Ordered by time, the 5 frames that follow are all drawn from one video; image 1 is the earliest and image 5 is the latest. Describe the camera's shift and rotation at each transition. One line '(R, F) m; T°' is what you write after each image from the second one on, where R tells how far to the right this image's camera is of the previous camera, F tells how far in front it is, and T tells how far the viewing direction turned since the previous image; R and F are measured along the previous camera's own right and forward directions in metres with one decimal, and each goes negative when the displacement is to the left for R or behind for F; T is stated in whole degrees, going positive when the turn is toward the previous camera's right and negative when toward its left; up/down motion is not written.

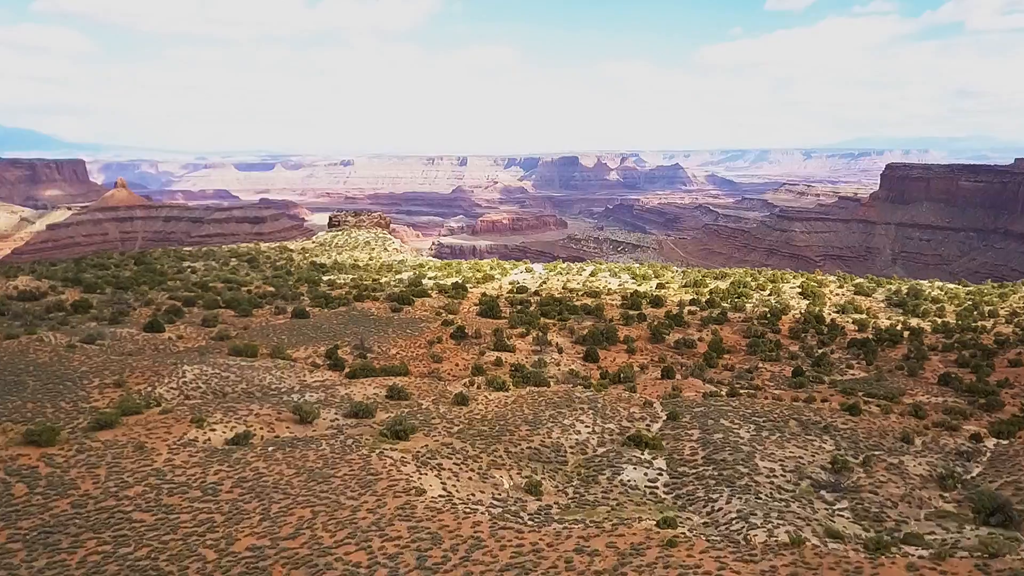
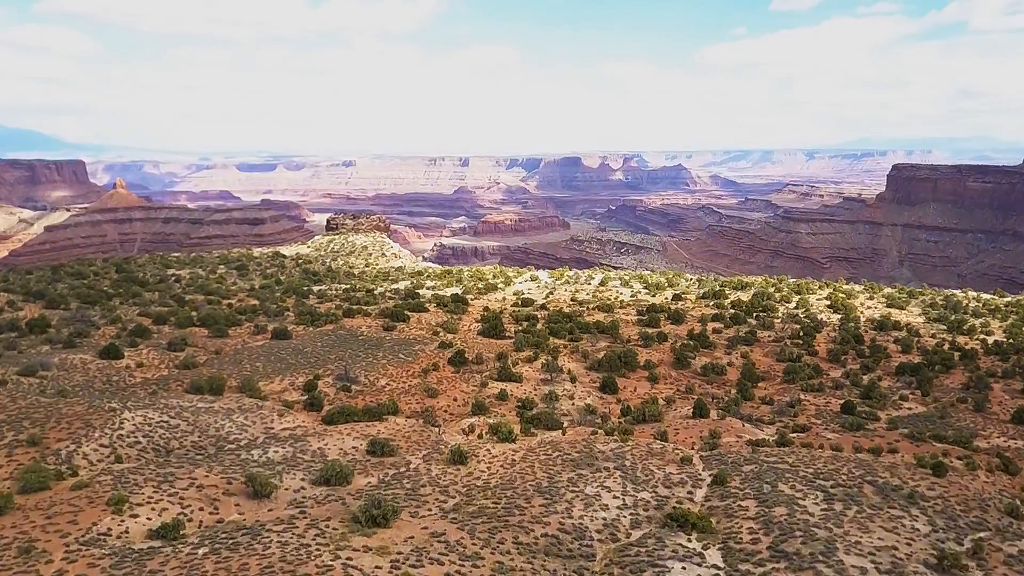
(-0.1, +2.4) m; 0°
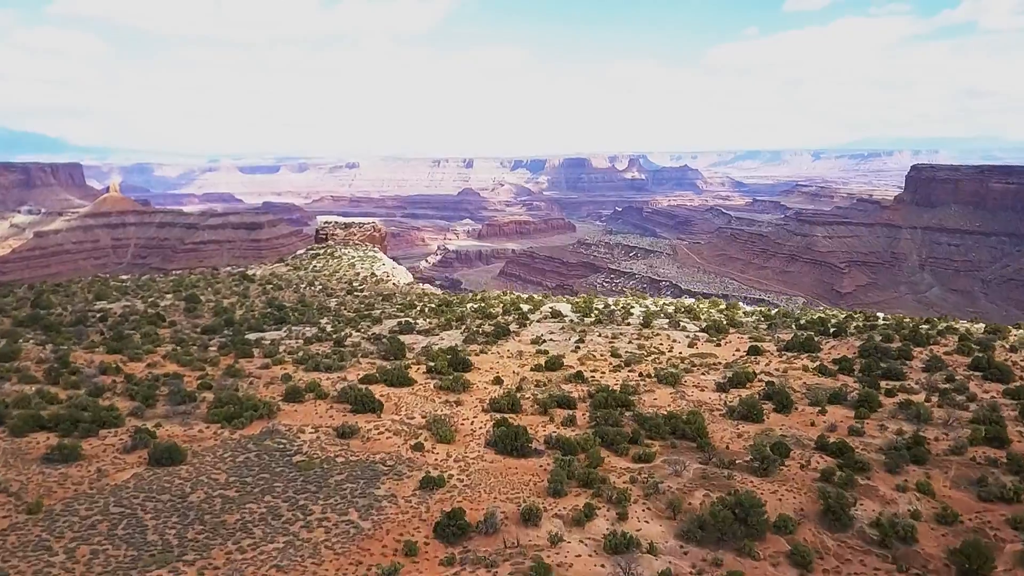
(-0.3, +8.1) m; 0°
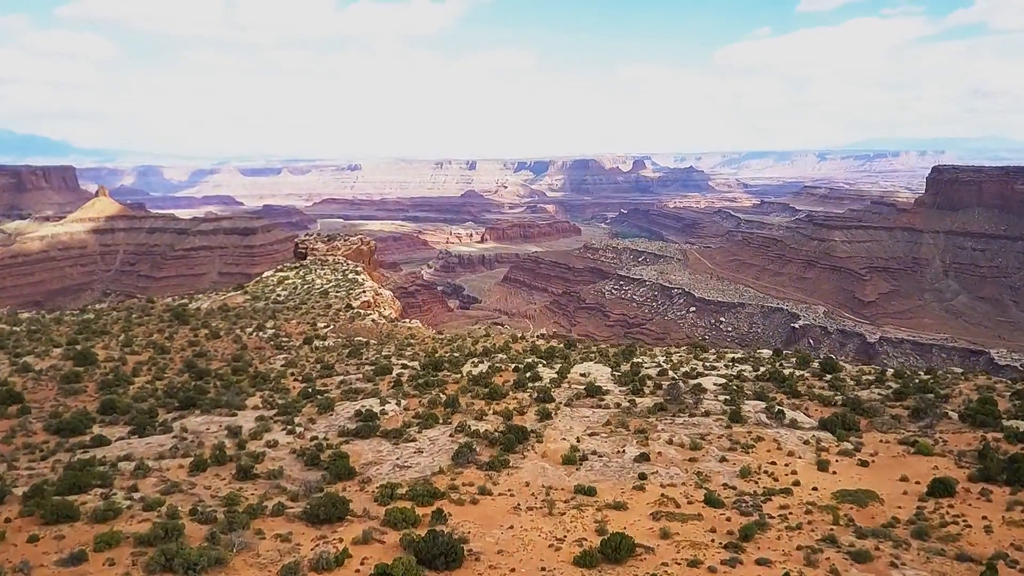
(-0.2, +9.4) m; 0°
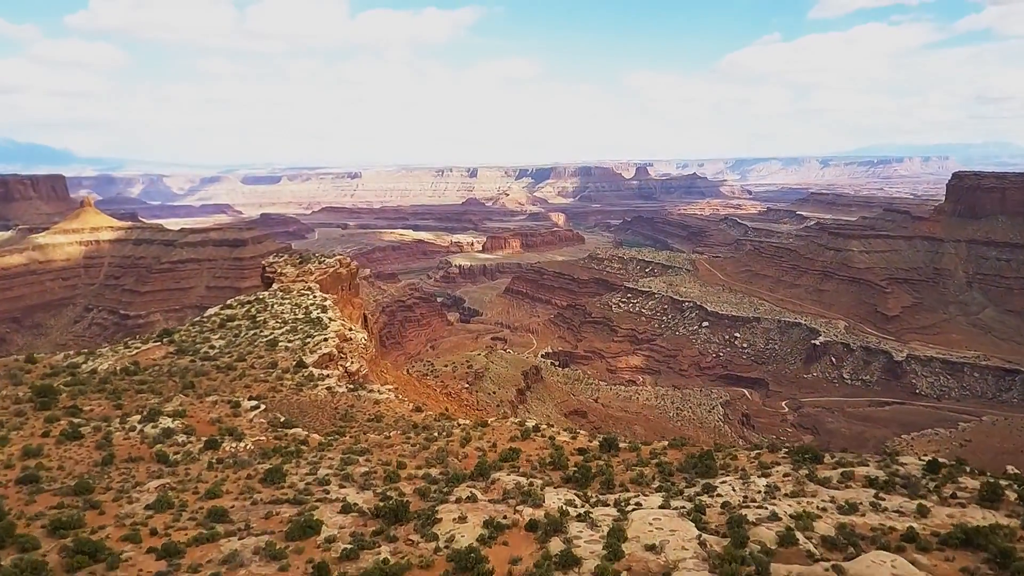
(-0.1, +9.6) m; 0°
